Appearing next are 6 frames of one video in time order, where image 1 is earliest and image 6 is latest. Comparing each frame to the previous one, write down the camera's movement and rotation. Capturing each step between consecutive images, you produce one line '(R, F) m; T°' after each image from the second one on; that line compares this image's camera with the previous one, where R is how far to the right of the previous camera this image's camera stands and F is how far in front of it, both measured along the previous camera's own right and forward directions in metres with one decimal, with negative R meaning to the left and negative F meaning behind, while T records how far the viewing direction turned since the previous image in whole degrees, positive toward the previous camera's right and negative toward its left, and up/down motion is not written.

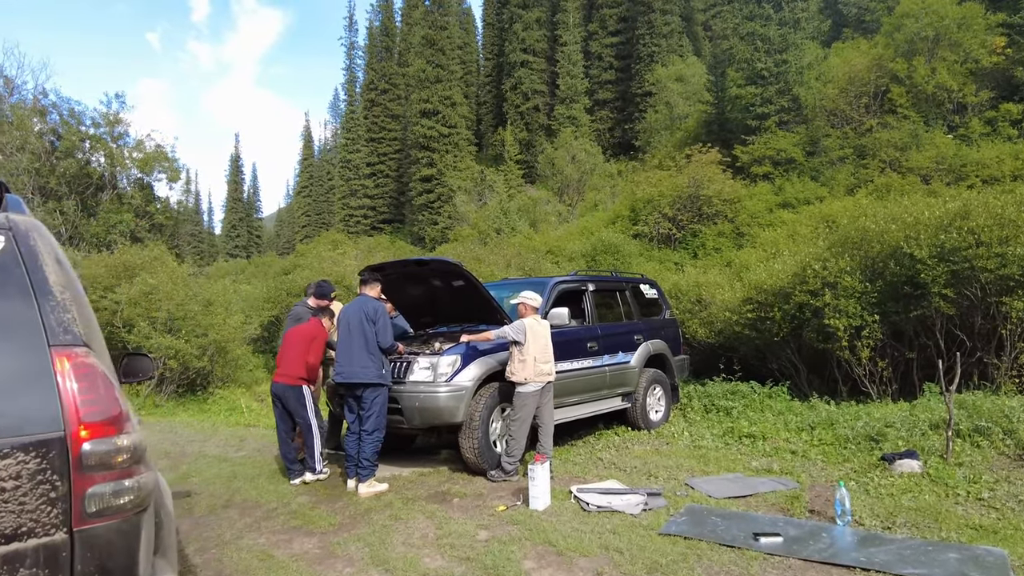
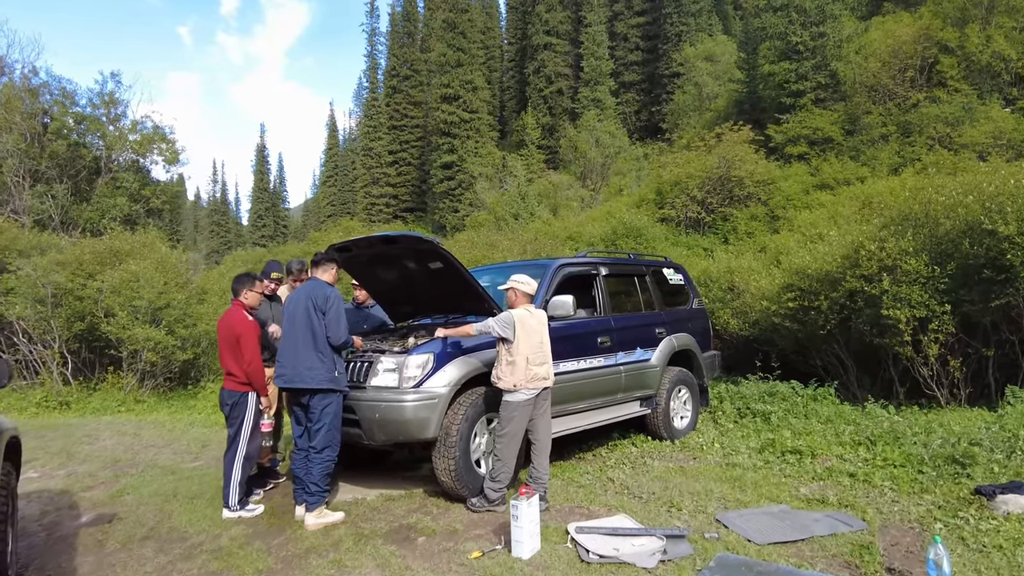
(+0.3, +1.1) m; -2°
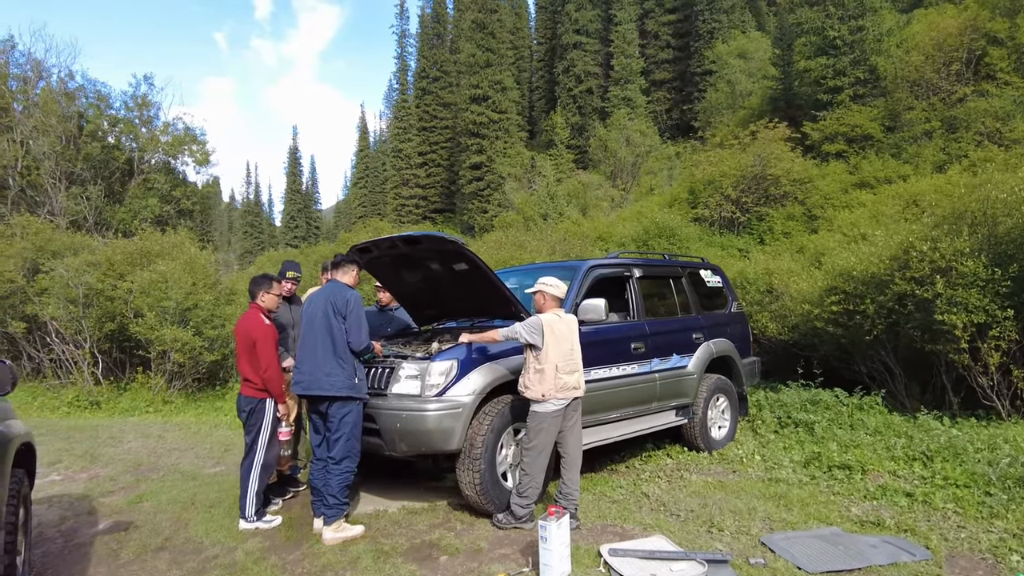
(0.0, +0.3) m; -3°
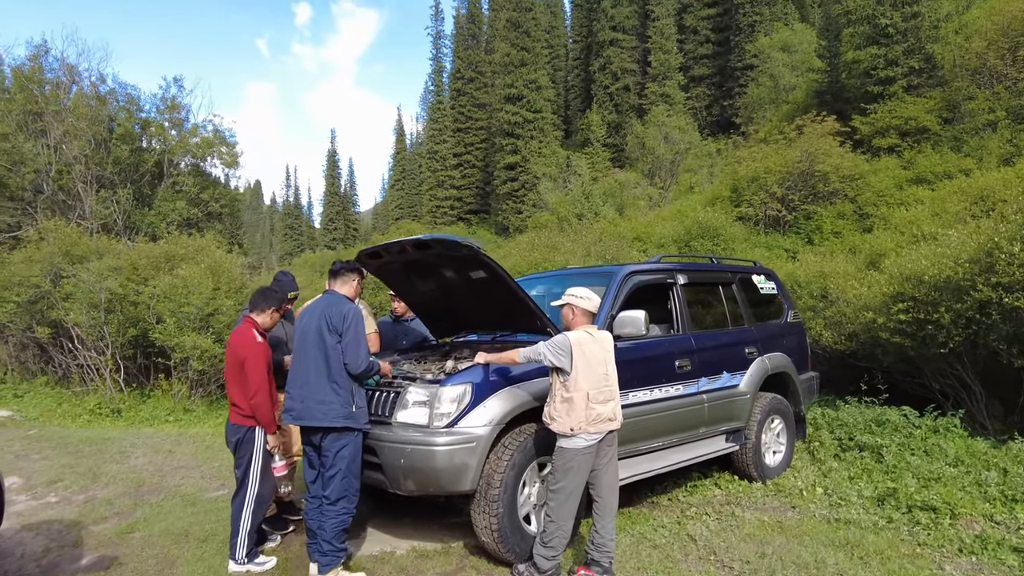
(+0.1, +0.6) m; -3°
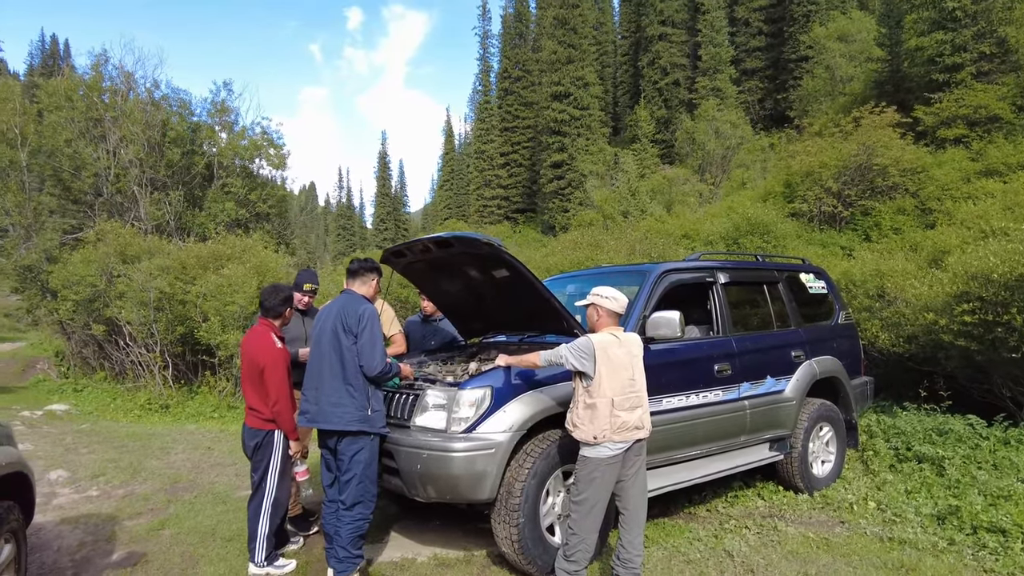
(+0.1, +0.2) m; -4°
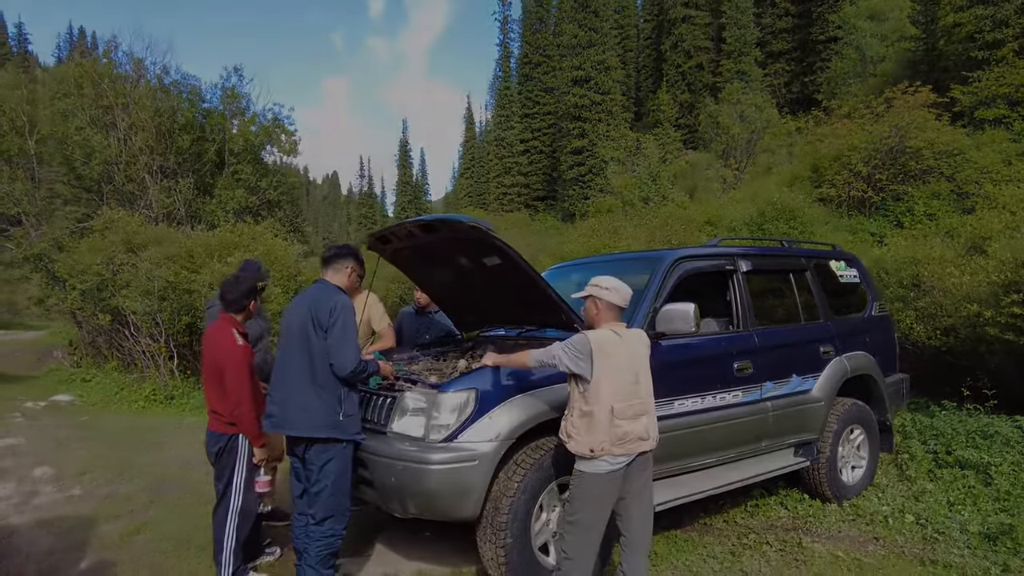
(+0.2, +0.4) m; -2°
